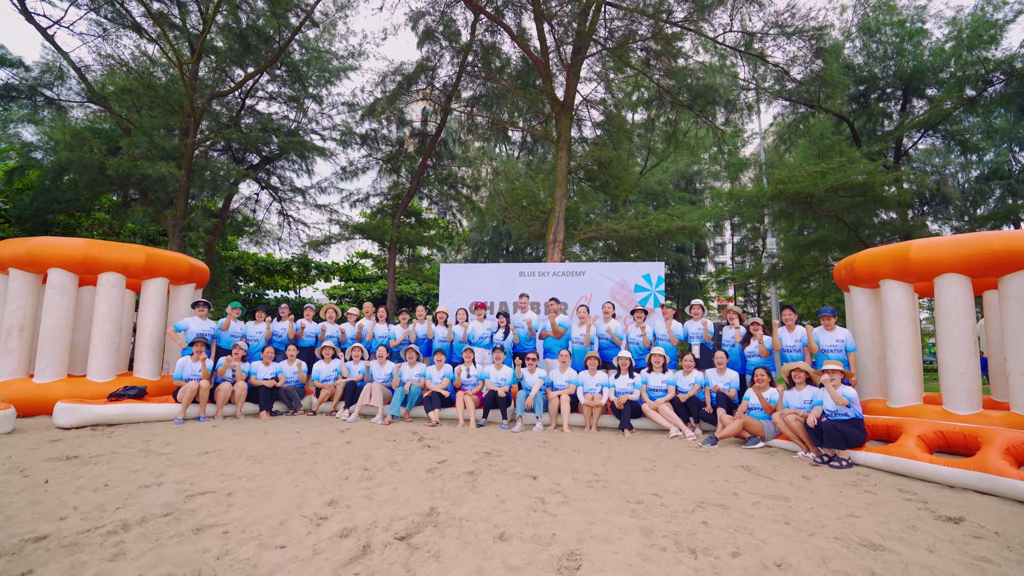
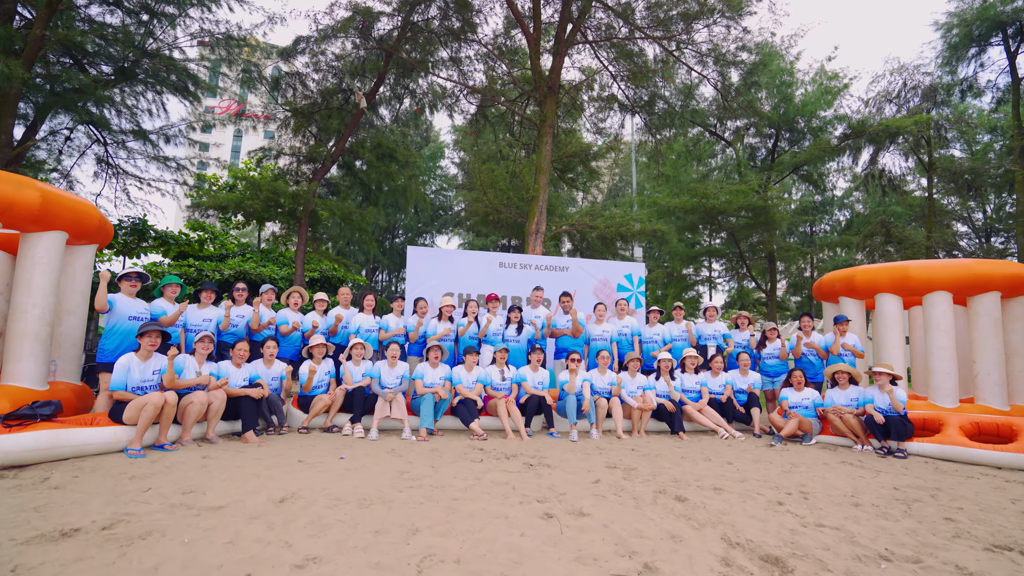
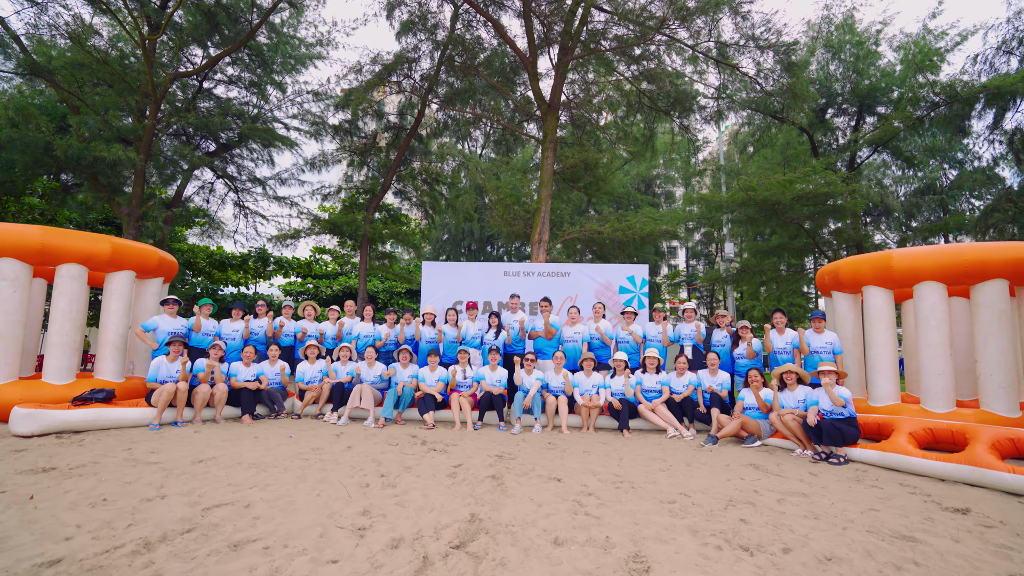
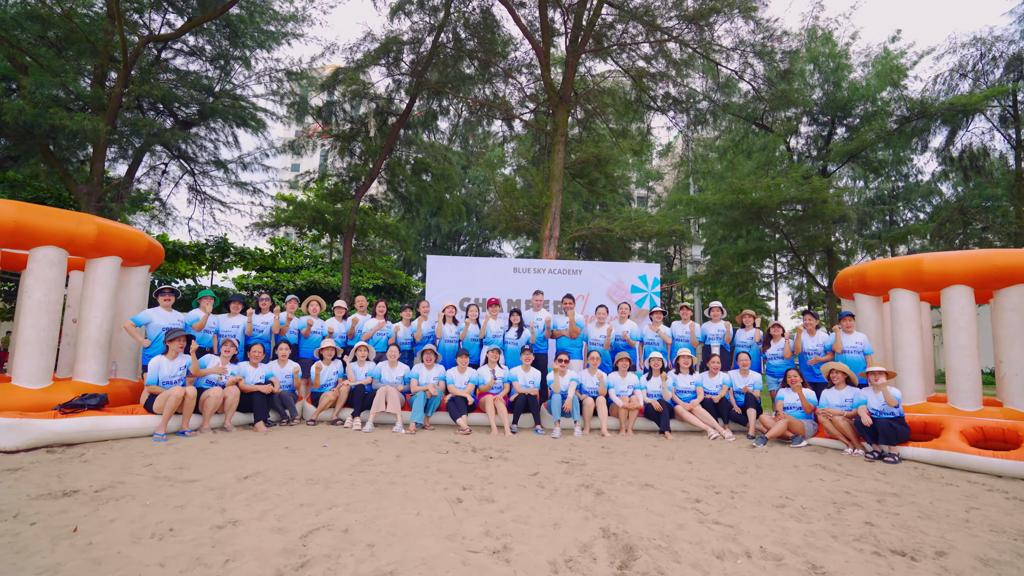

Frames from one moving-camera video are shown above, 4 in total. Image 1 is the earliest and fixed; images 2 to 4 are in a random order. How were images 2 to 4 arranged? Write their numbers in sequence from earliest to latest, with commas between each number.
3, 4, 2
